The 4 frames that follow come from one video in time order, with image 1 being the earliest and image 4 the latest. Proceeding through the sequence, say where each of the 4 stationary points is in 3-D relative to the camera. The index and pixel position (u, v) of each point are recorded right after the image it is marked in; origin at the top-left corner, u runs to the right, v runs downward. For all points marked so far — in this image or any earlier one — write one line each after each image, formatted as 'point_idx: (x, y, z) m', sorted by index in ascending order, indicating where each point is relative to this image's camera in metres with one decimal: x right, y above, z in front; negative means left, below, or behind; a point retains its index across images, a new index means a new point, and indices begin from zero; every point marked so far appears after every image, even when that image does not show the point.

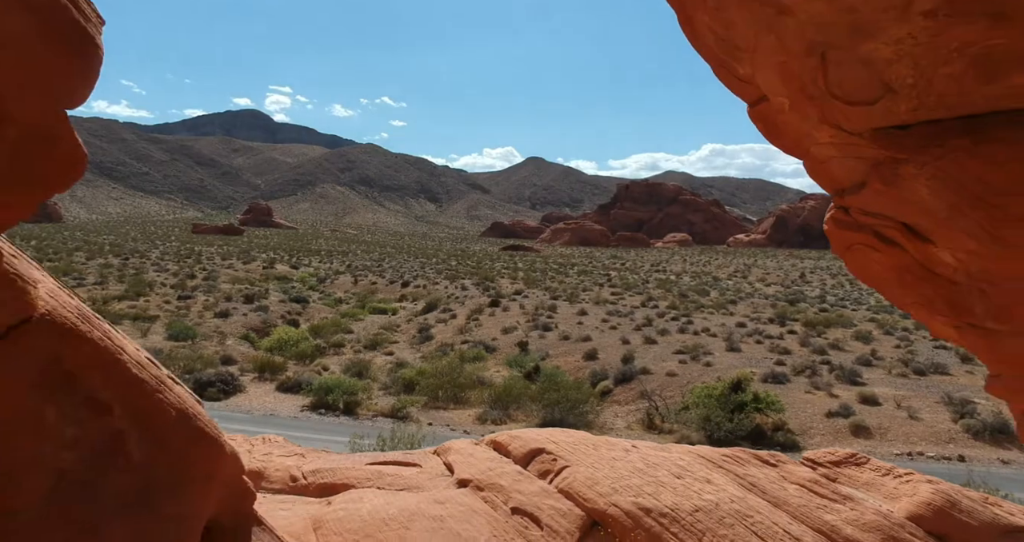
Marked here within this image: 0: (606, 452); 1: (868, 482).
0: (+0.9, -1.7, +5.9) m
1: (+3.0, -1.8, +5.6) m
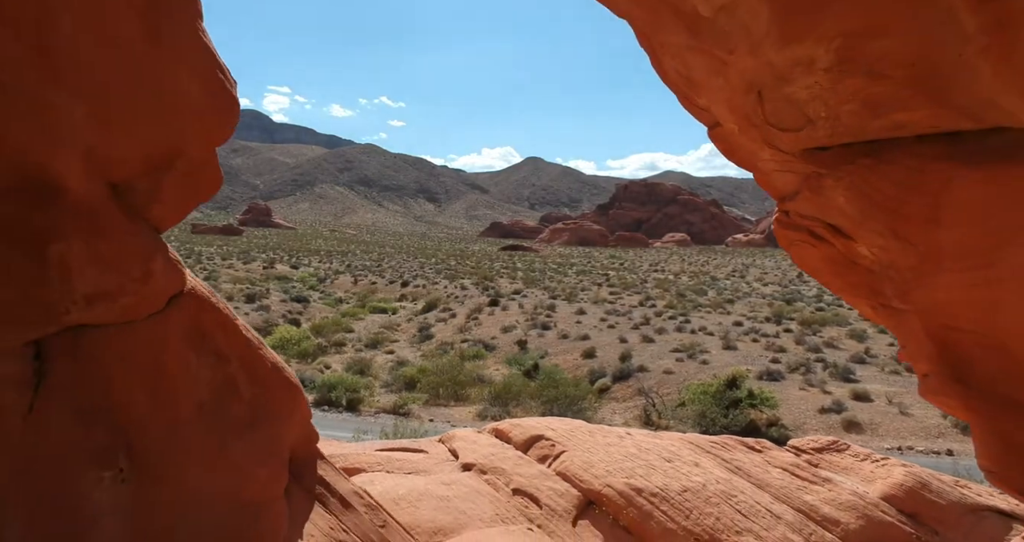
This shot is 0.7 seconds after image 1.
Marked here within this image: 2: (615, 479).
0: (+0.9, -1.7, +6.4) m
1: (+3.1, -1.8, +6.0) m
2: (+1.0, -1.9, +5.7) m
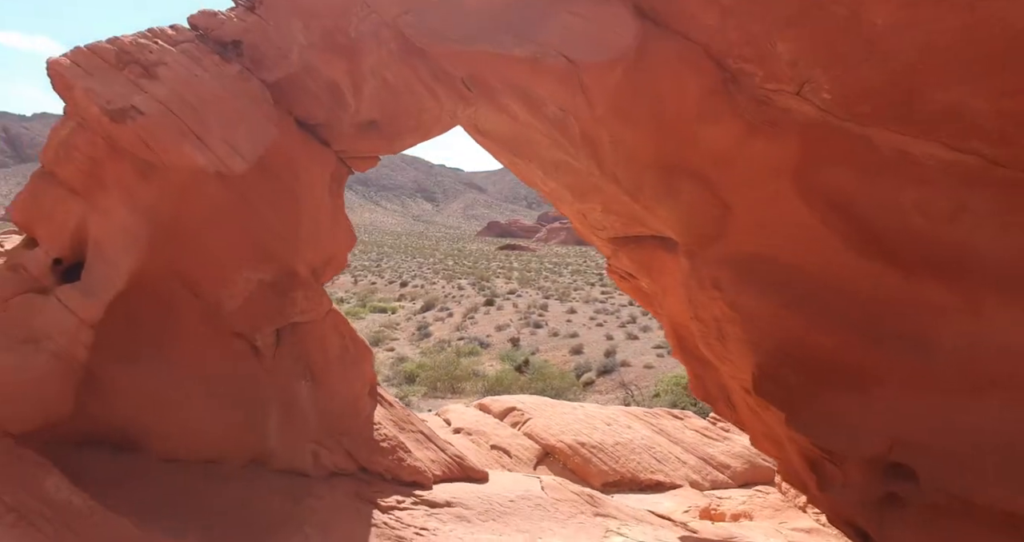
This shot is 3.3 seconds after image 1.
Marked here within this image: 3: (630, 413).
0: (+0.6, -1.8, +8.8) m
1: (+2.8, -2.0, +8.5) m
2: (+0.7, -2.0, +8.2) m
3: (+1.6, -2.0, +9.3) m
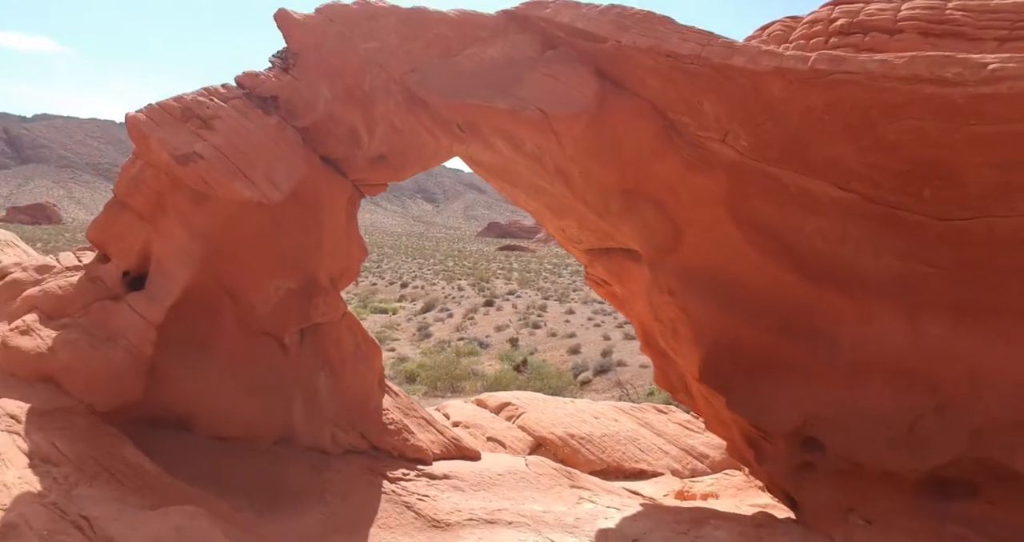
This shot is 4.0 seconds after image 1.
0: (+0.5, -1.9, +9.6) m
1: (+2.7, -2.0, +9.2) m
2: (+0.6, -2.1, +8.9) m
3: (+1.6, -2.0, +10.0) m
